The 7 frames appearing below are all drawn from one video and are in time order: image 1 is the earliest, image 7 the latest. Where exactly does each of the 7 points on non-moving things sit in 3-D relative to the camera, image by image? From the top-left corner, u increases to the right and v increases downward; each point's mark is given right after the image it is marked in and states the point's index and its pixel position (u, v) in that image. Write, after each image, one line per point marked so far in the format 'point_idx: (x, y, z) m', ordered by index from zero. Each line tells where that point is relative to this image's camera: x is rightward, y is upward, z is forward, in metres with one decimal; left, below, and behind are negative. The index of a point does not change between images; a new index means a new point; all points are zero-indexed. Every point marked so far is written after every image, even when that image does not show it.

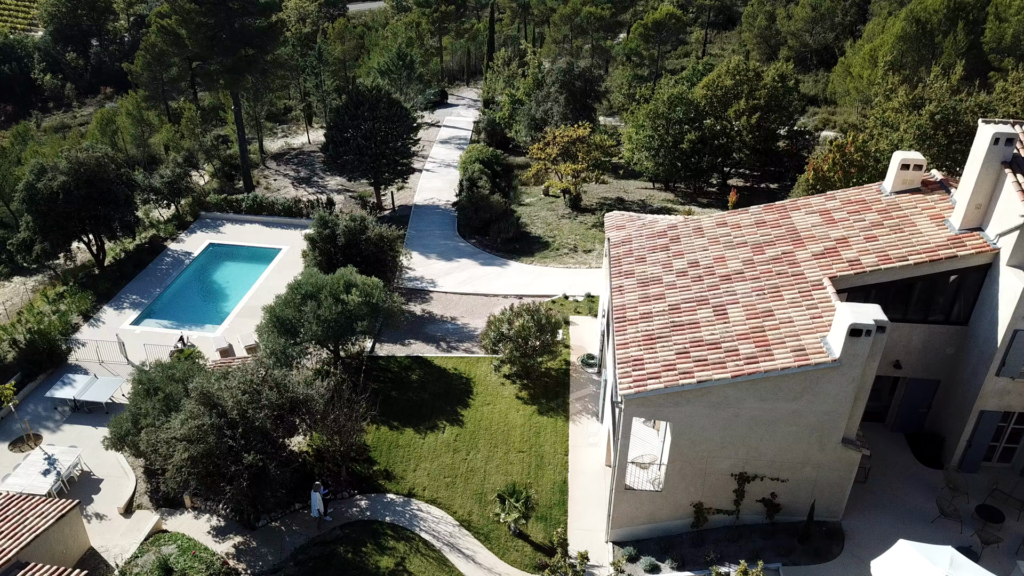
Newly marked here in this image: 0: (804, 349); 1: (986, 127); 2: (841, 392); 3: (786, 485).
0: (+6.3, -1.3, +17.6) m
1: (+11.3, +3.9, +19.7) m
2: (+7.0, -2.2, +17.4) m
3: (+6.3, -4.6, +18.9) m
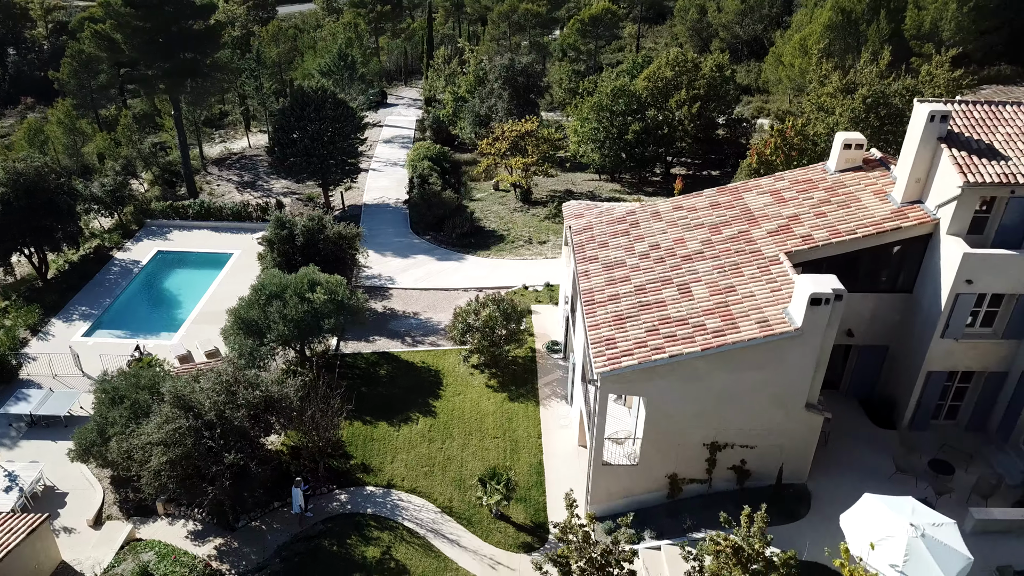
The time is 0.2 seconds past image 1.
0: (+5.8, -0.7, +18.5) m
1: (+10.4, +4.7, +20.9) m
2: (+6.5, -1.6, +18.4) m
3: (+5.9, -4.0, +19.8) m
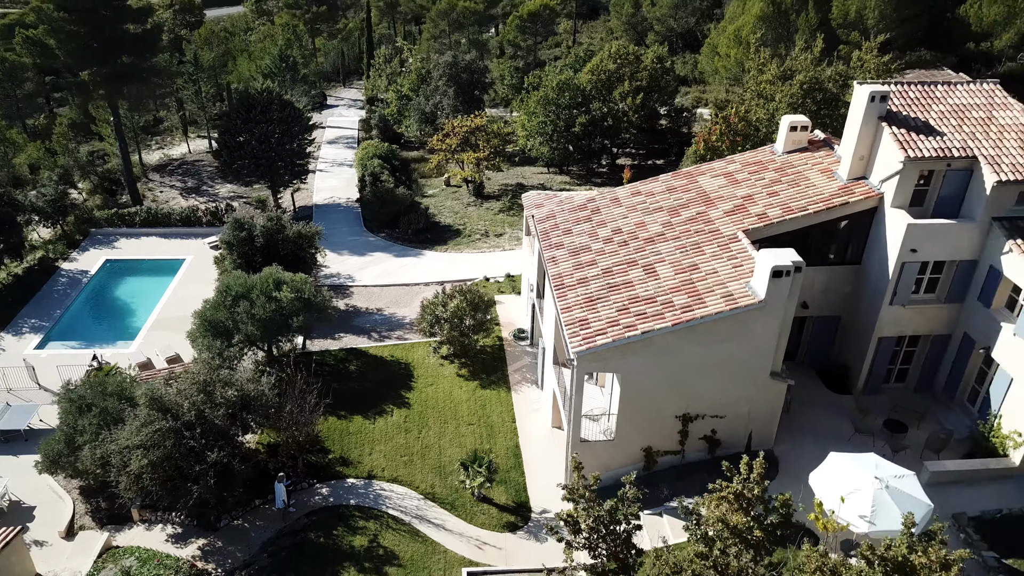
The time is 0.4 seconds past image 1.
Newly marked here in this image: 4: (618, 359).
0: (+5.2, -0.1, +19.5) m
1: (+9.5, +5.4, +22.2) m
2: (+6.0, -1.0, +19.4) m
3: (+5.4, -3.4, +20.7) m
4: (+2.5, -1.7, +19.3) m
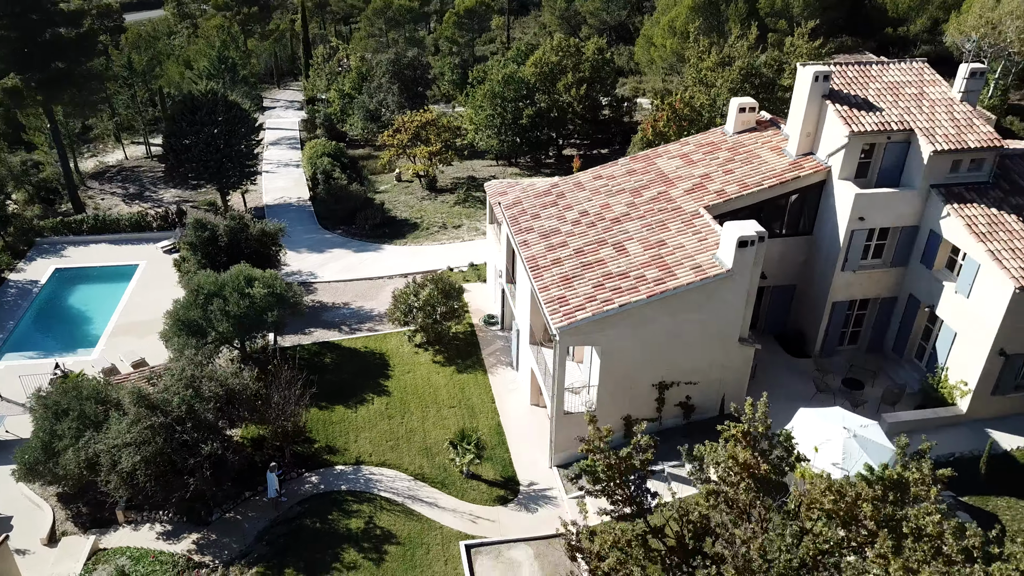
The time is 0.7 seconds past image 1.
0: (+4.8, +0.6, +20.6) m
1: (+8.5, +6.3, +23.7) m
2: (+5.6, -0.2, +20.7) m
3: (+5.0, -2.7, +22.0) m
4: (+2.1, -1.1, +20.3) m
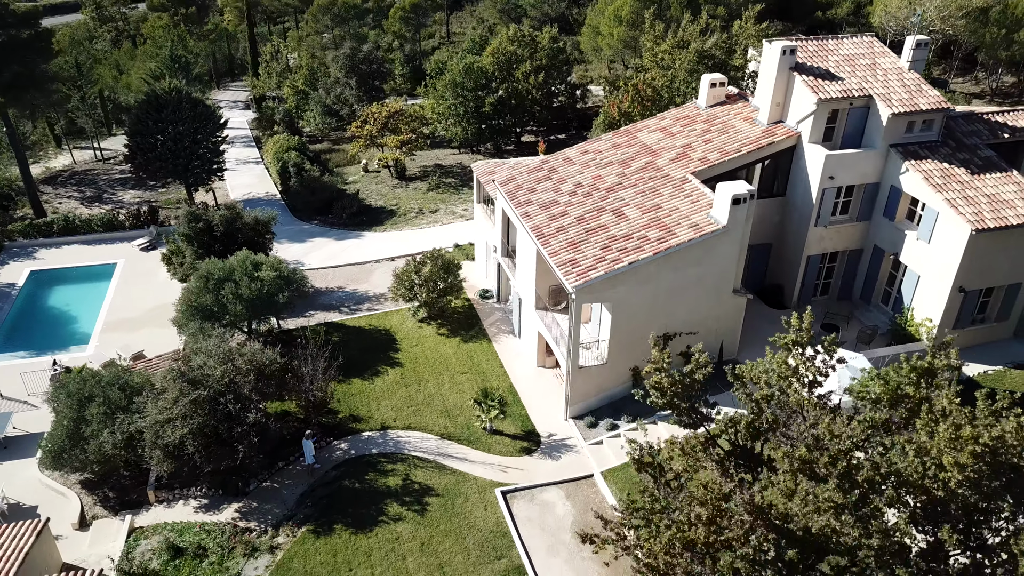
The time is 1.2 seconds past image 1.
0: (+5.2, +1.8, +22.7) m
1: (+8.3, +7.7, +26.0) m
2: (+6.0, +1.0, +22.8) m
3: (+5.4, -1.4, +24.0) m
4: (+2.6, 0.0, +22.1) m
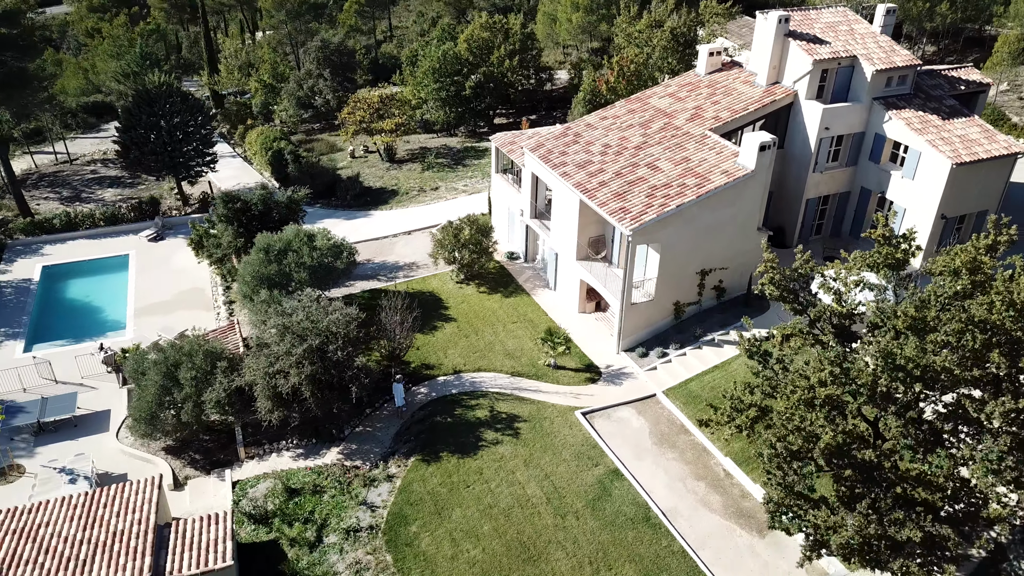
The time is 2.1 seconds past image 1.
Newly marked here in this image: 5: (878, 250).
0: (+6.8, +3.7, +25.9) m
1: (+9.2, +9.9, +29.5) m
2: (+7.8, +3.0, +26.1) m
3: (+7.2, +0.5, +27.3) m
4: (+4.5, +1.8, +25.1) m
5: (+7.7, +0.8, +16.9) m
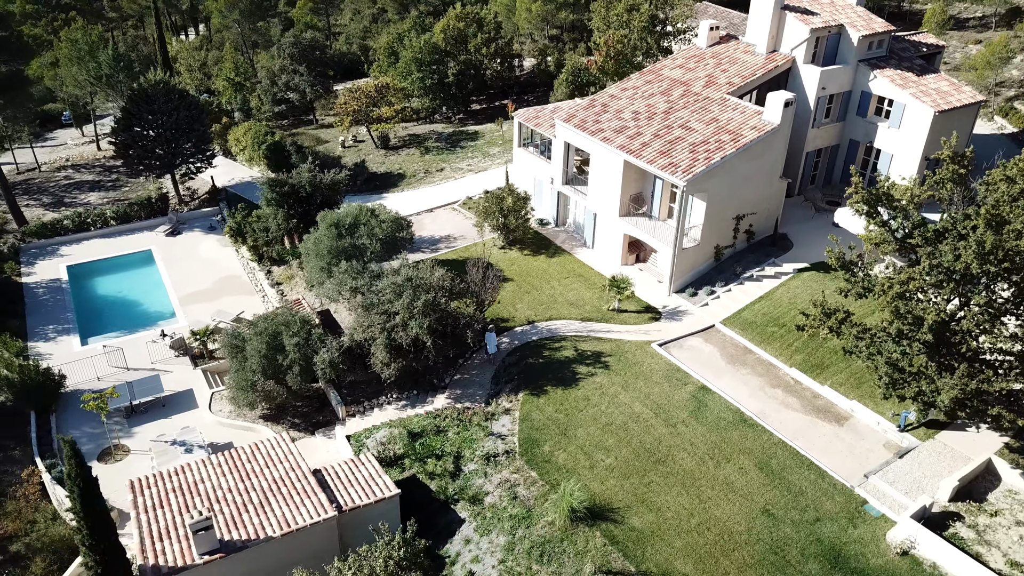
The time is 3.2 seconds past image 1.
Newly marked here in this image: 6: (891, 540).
0: (+8.8, +5.8, +29.6) m
1: (+10.3, +12.1, +33.4) m
2: (+9.8, +5.2, +29.9) m
3: (+9.2, +2.7, +31.0) m
4: (+6.8, +3.7, +28.5) m
5: (+11.0, +3.1, +20.7) m
6: (+9.1, -6.0, +19.6) m
